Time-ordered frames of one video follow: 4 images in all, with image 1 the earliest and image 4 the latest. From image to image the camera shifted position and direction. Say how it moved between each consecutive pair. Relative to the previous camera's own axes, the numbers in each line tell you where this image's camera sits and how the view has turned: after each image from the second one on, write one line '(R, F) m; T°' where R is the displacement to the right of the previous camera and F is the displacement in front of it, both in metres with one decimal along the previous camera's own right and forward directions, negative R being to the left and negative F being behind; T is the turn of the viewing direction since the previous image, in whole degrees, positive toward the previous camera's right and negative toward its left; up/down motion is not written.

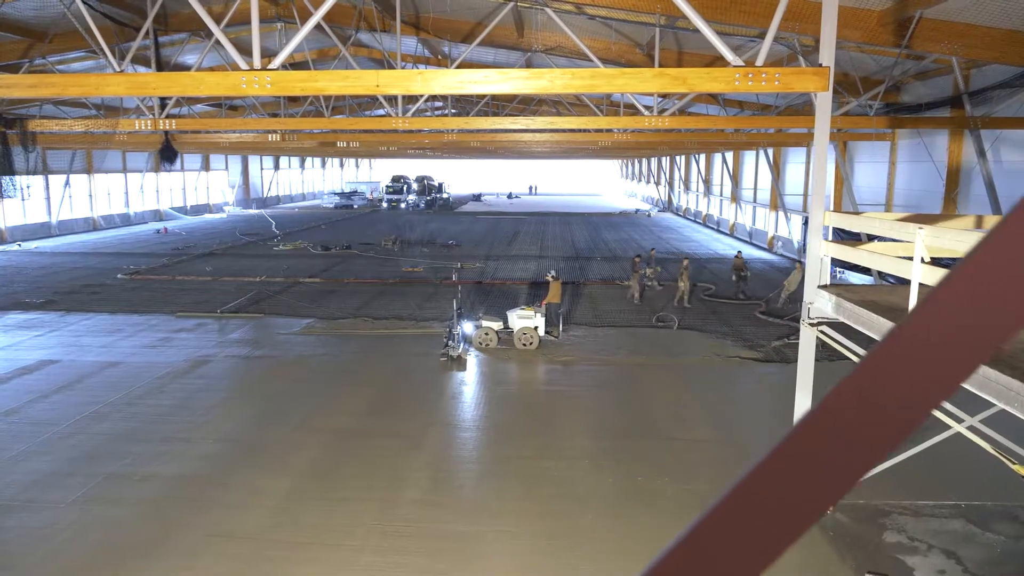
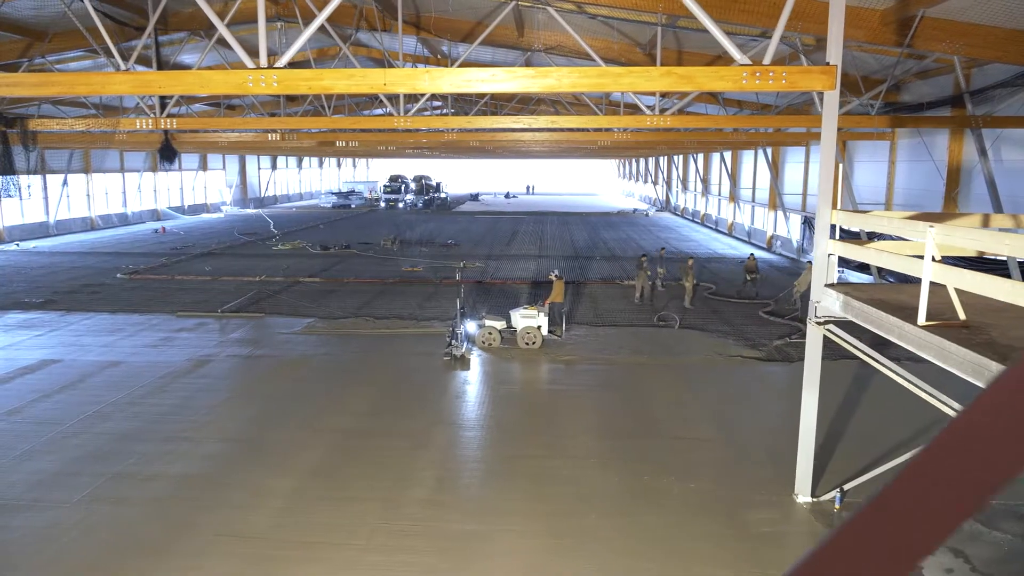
(-0.5, 0.0) m; 0°
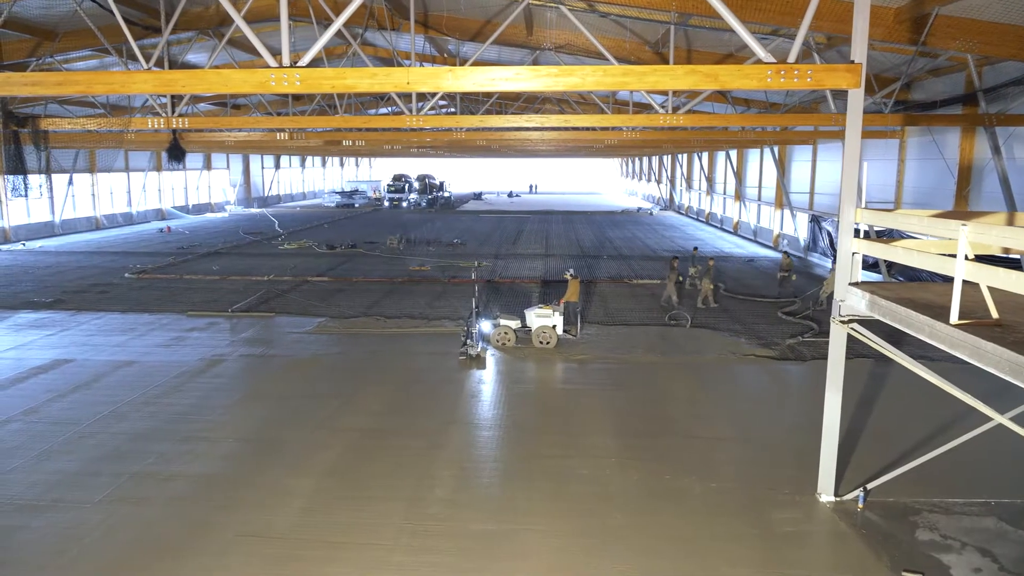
(-0.9, +0.1) m; 0°
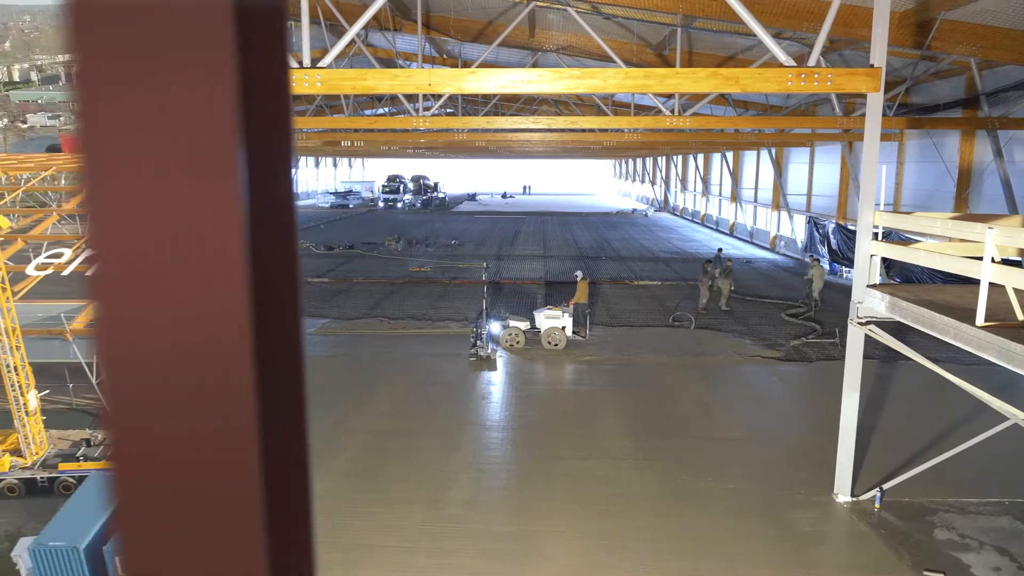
(-1.3, -0.7) m; 0°
